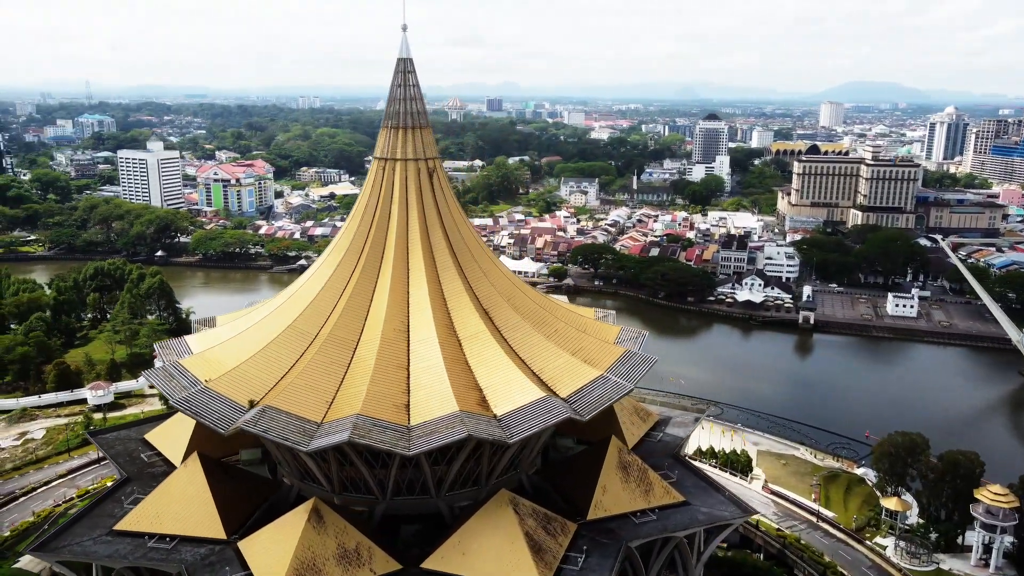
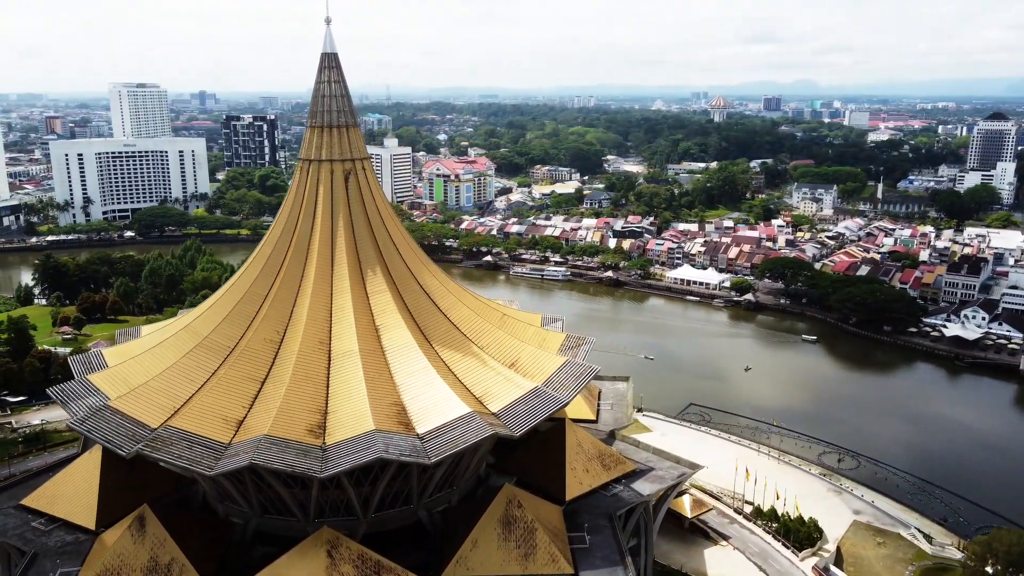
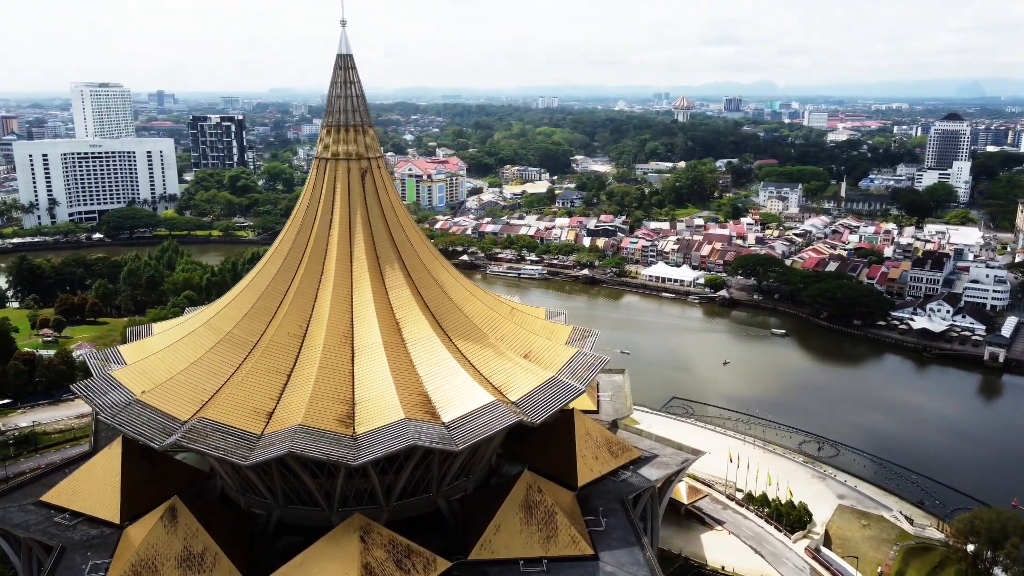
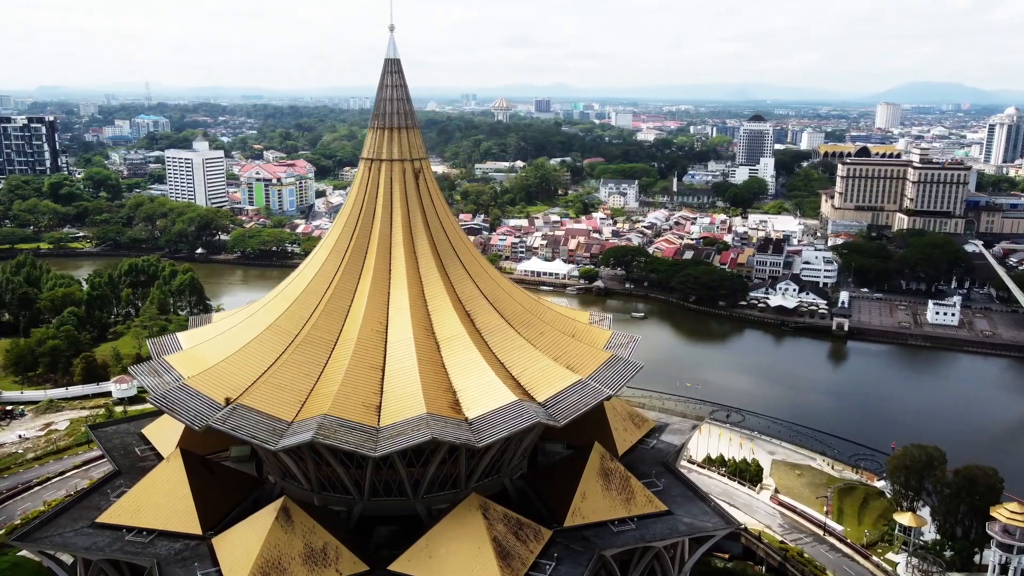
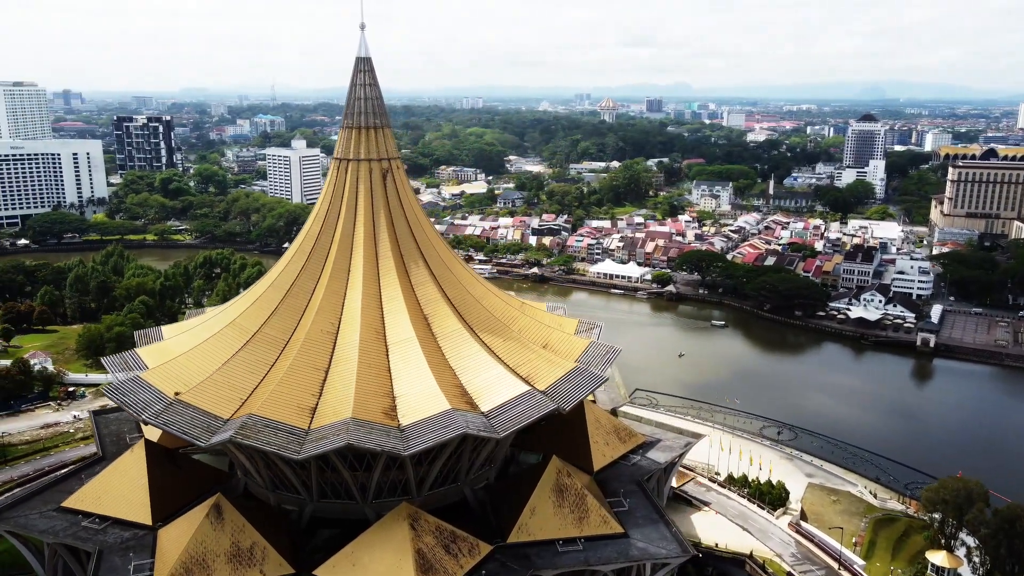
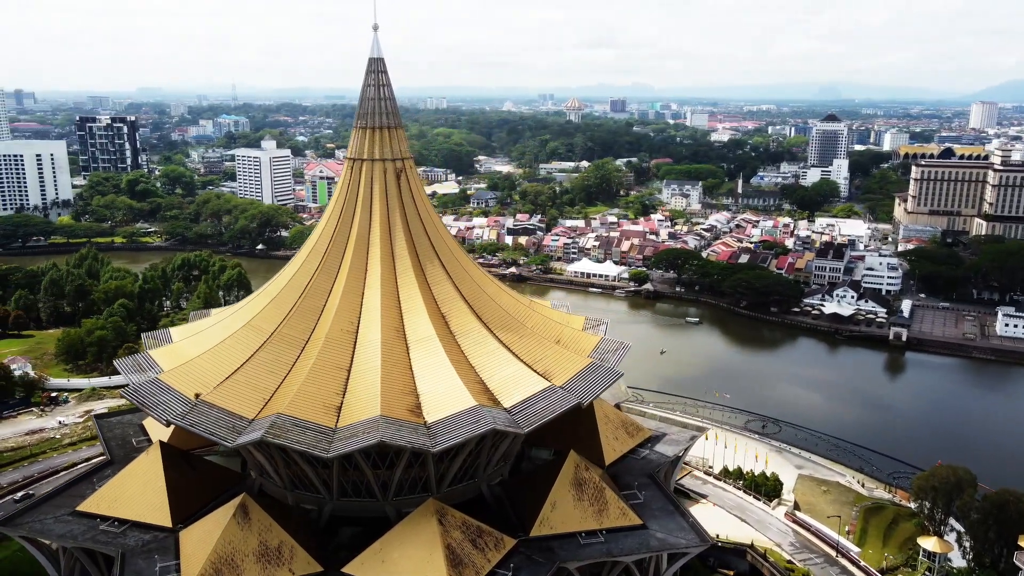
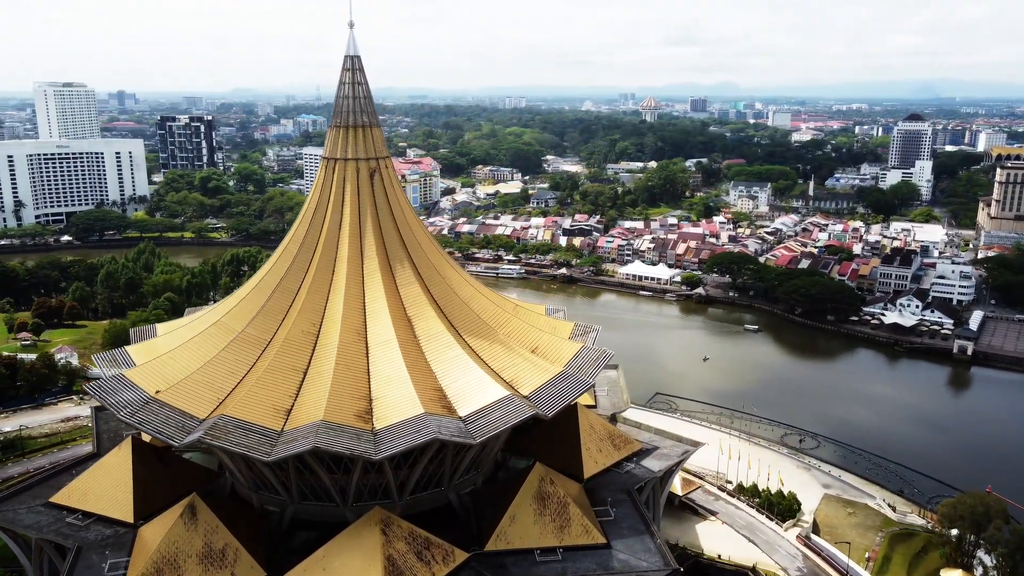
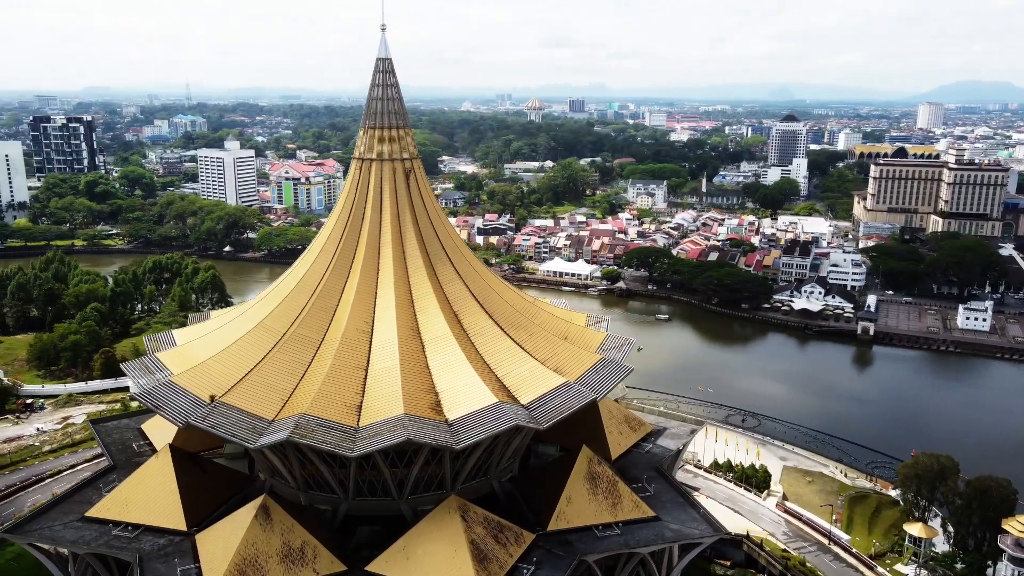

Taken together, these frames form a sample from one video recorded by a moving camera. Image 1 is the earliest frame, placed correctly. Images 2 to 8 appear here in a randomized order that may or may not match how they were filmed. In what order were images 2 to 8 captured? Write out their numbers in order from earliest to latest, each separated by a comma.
4, 8, 6, 5, 7, 3, 2
